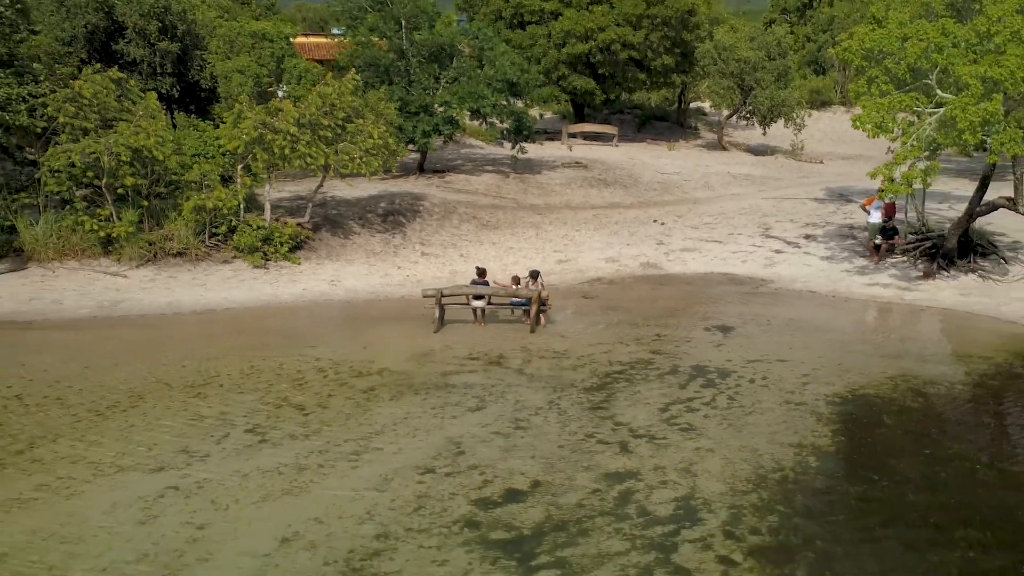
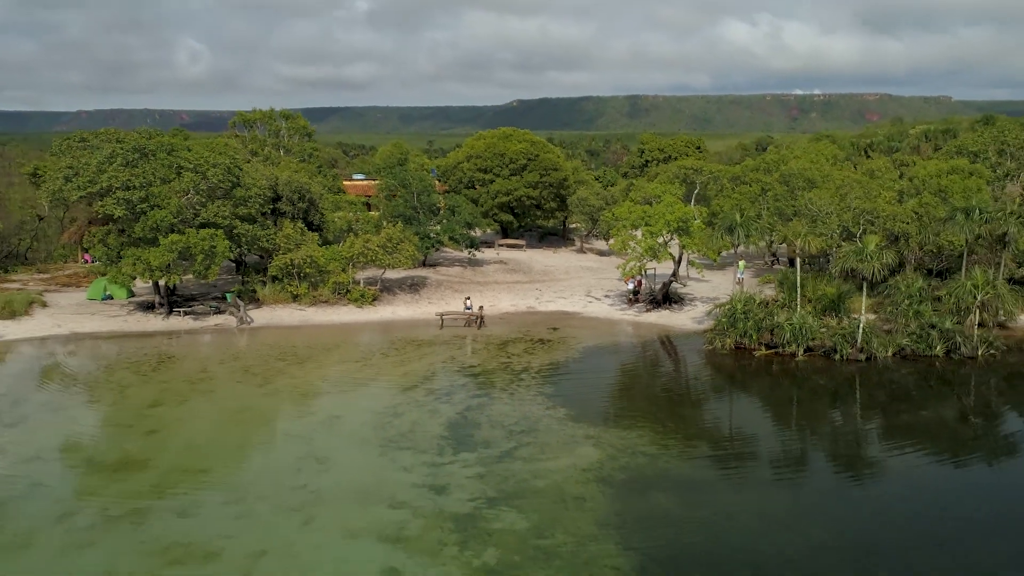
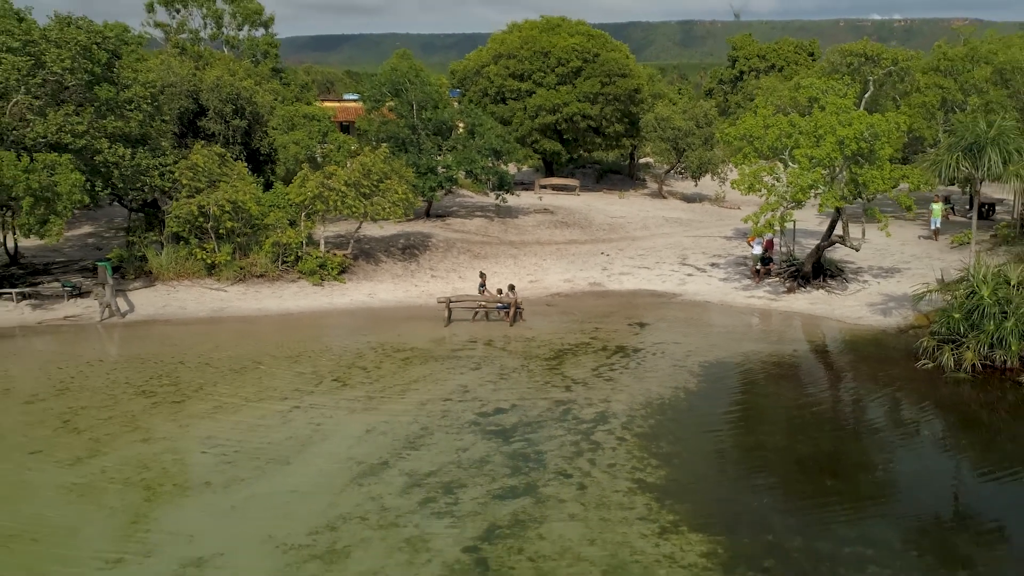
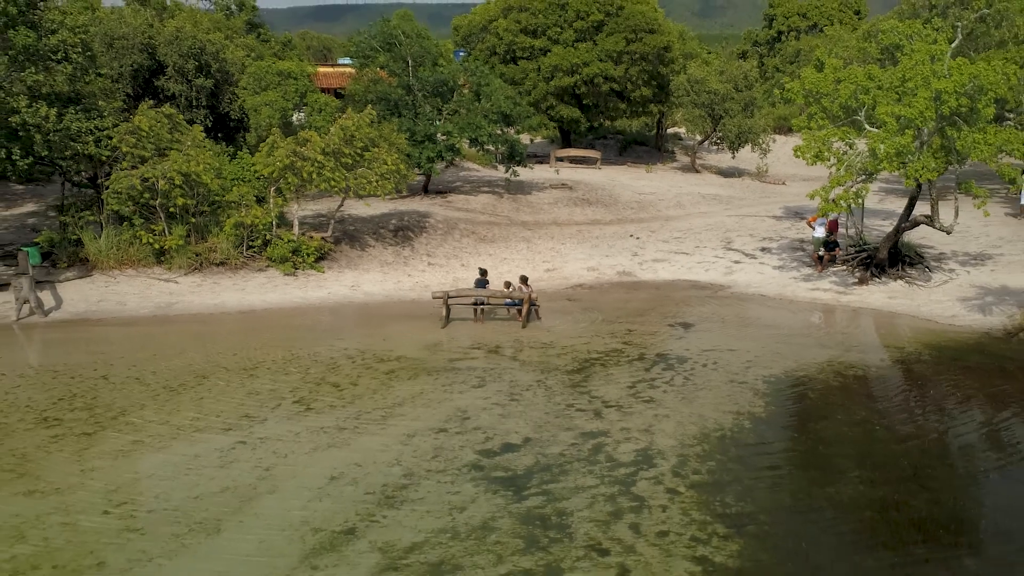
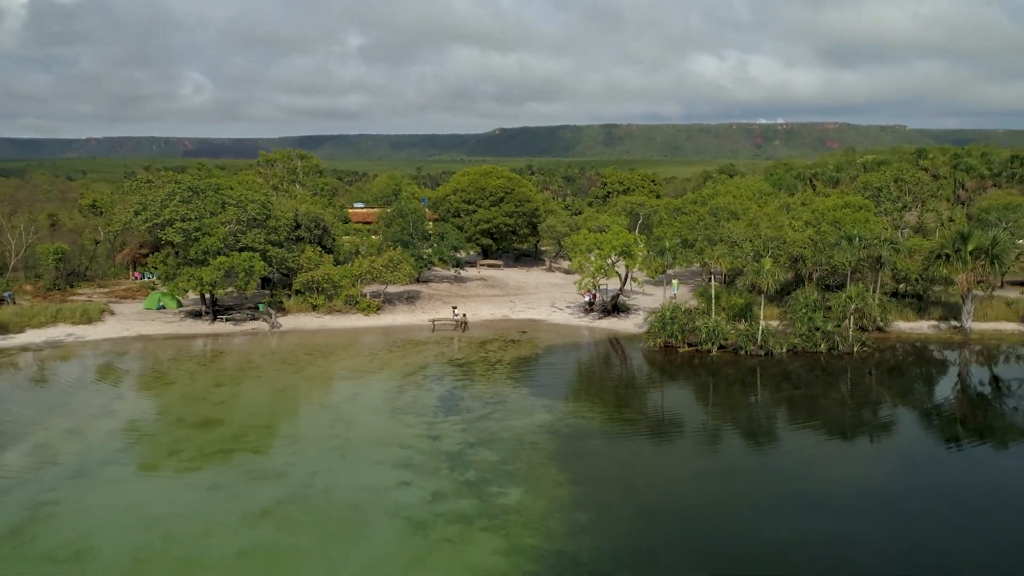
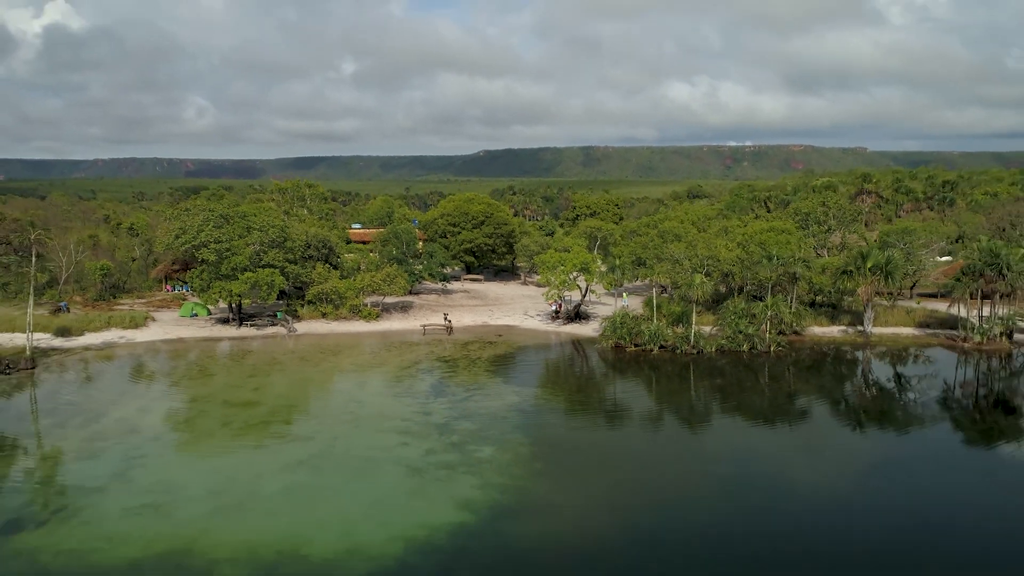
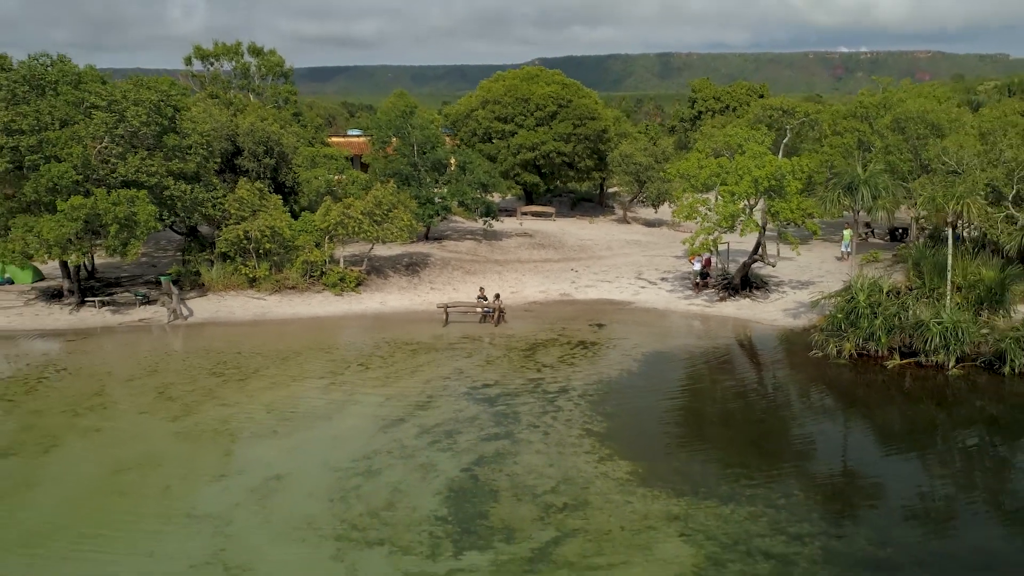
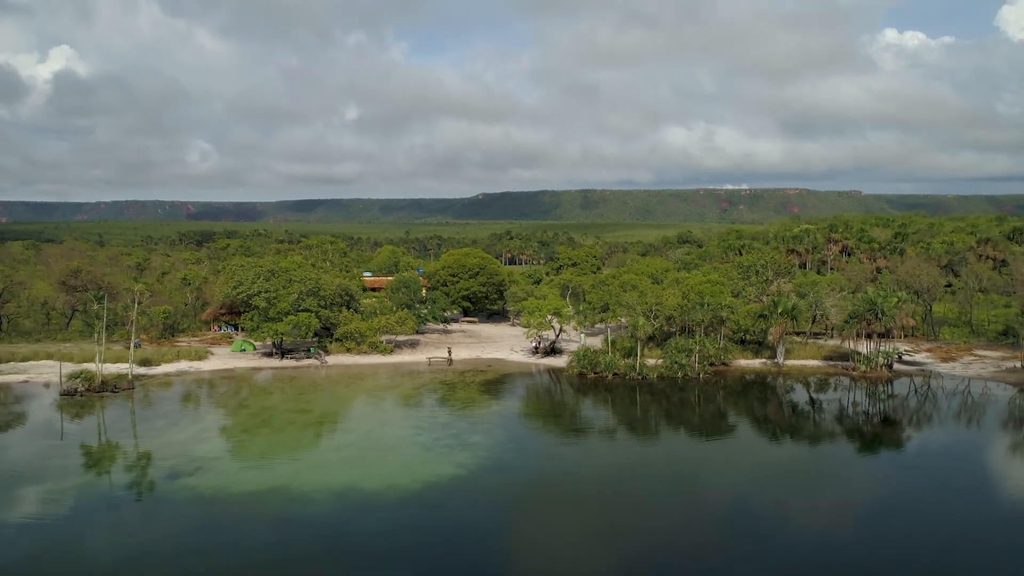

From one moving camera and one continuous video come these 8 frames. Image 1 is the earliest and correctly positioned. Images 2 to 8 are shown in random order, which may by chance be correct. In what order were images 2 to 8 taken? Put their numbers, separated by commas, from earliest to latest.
4, 3, 7, 2, 5, 6, 8
